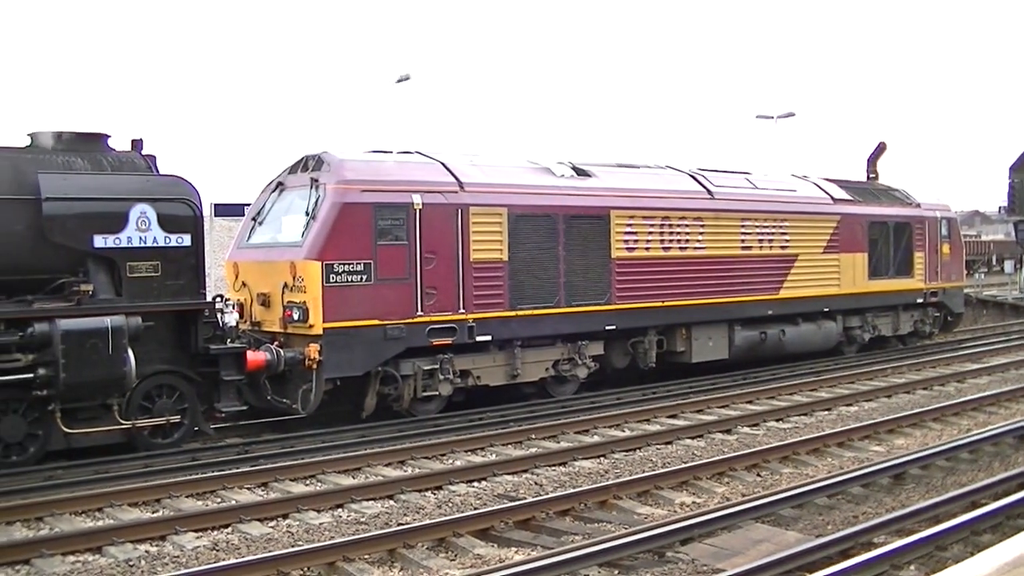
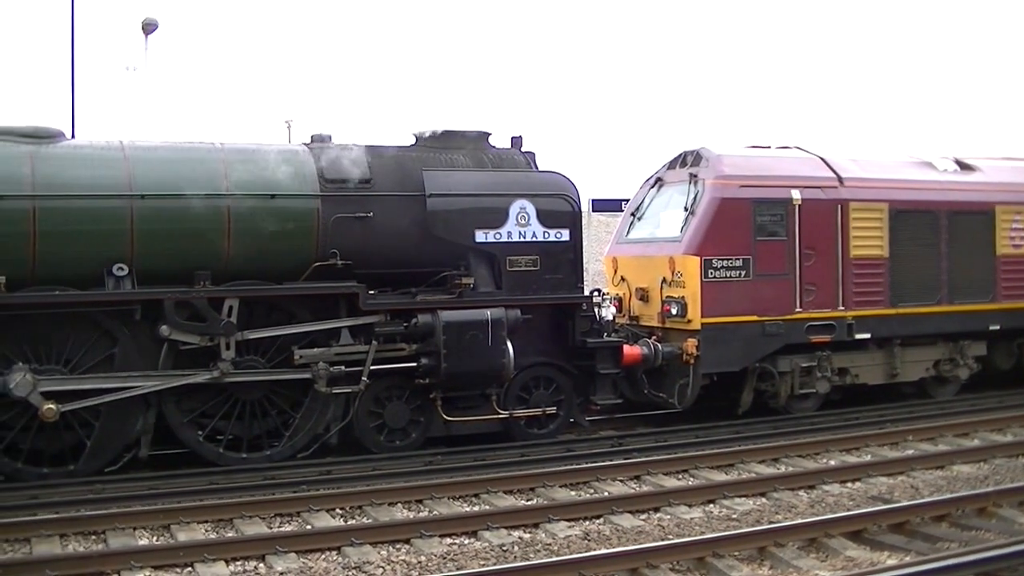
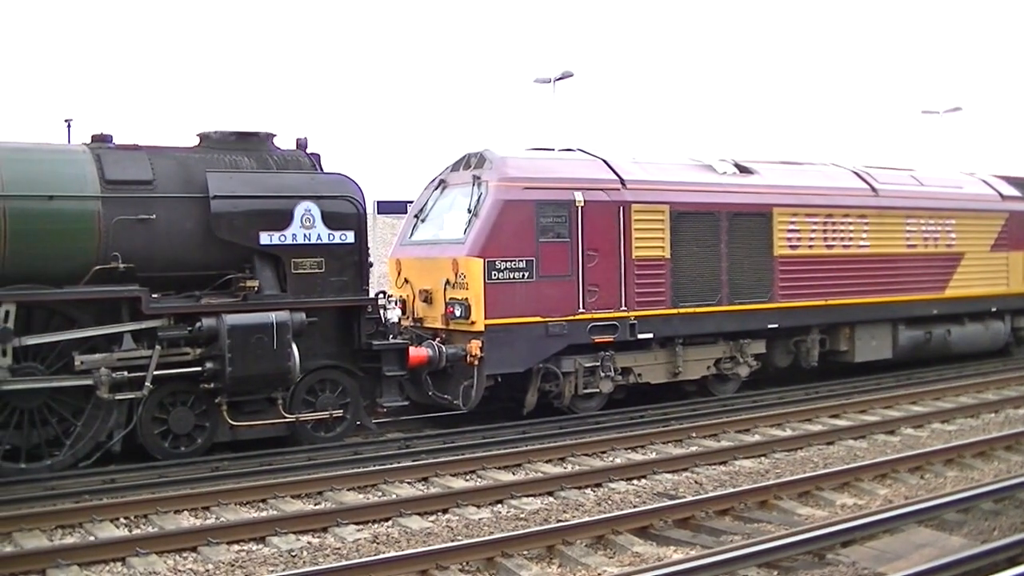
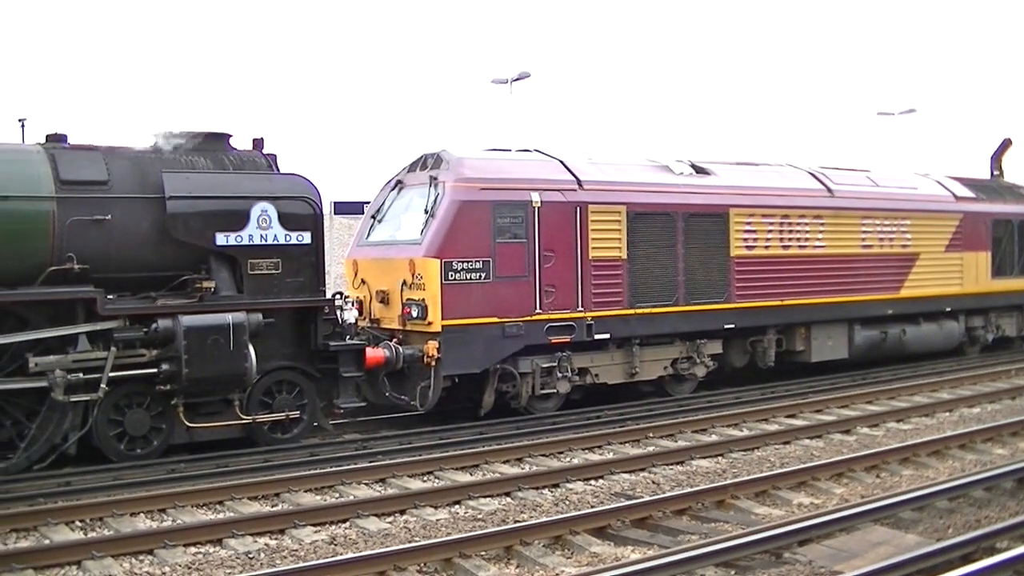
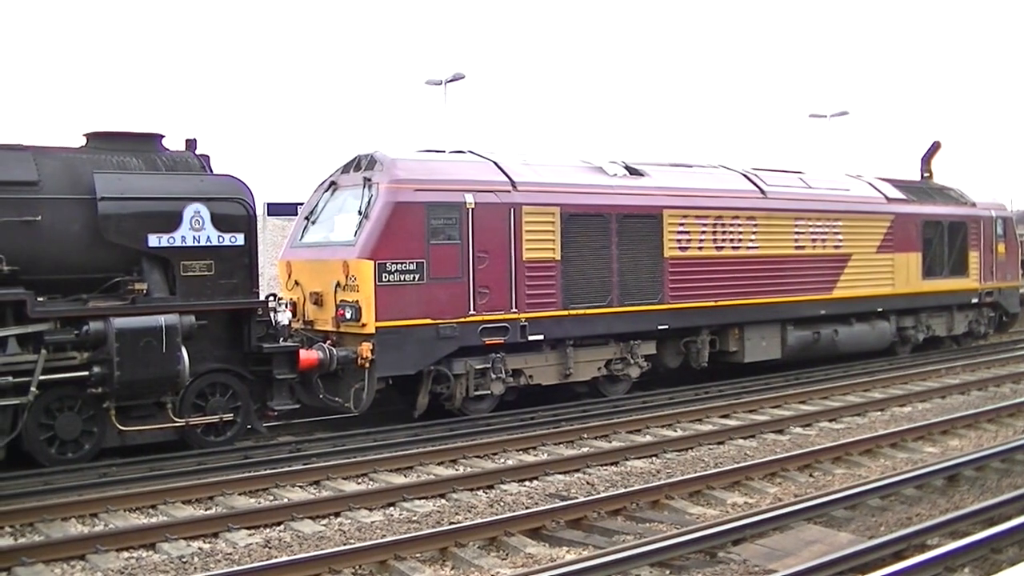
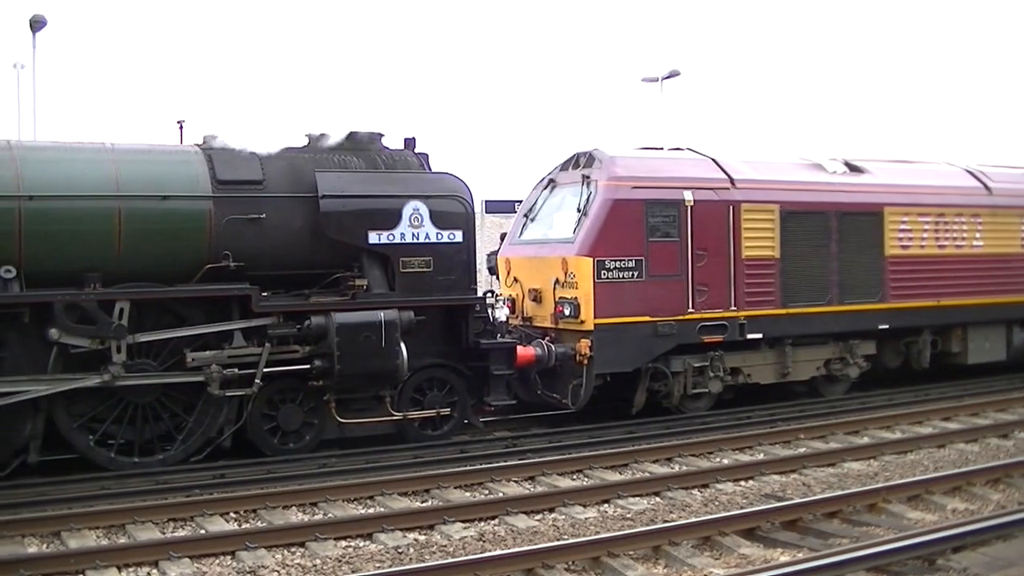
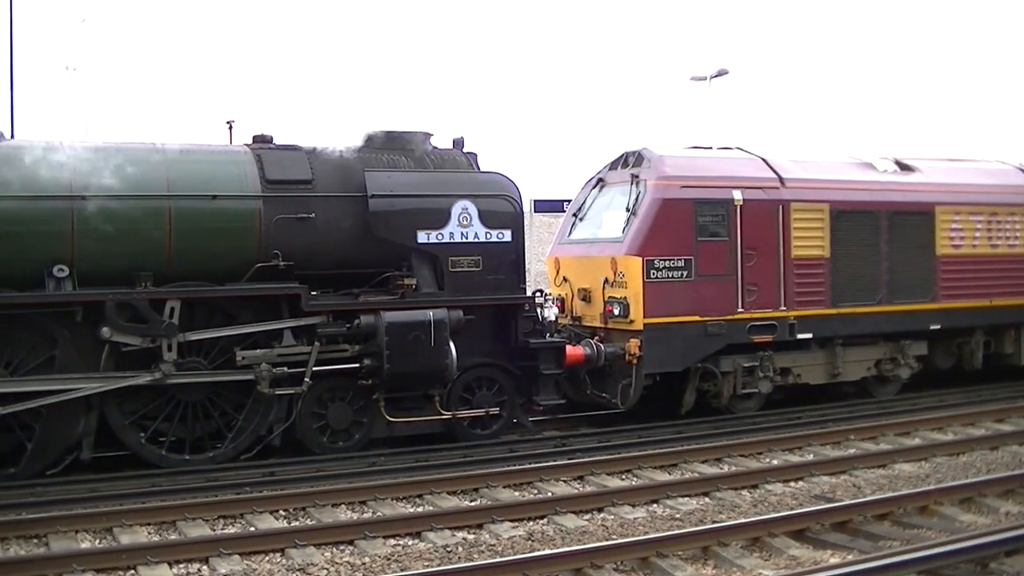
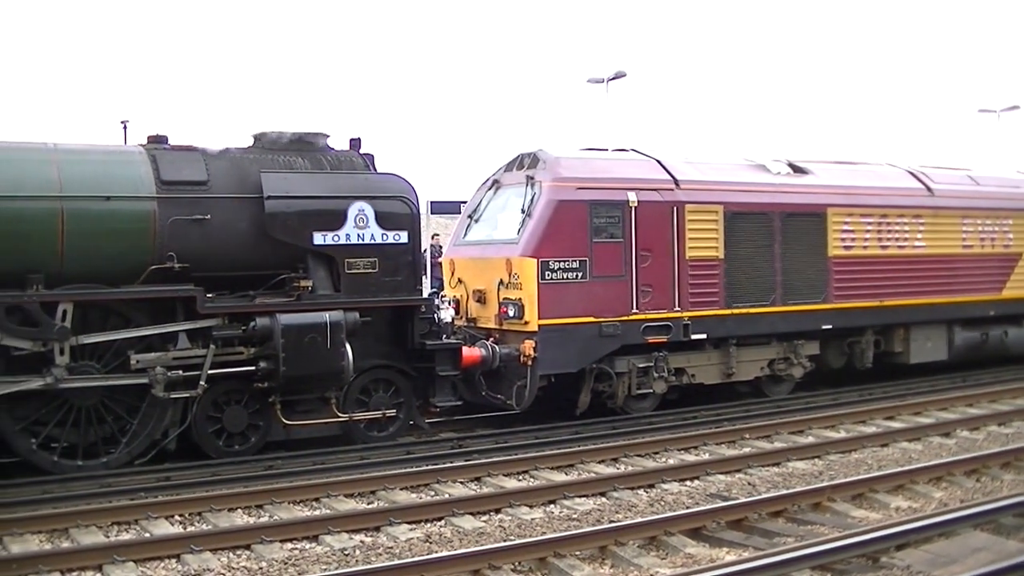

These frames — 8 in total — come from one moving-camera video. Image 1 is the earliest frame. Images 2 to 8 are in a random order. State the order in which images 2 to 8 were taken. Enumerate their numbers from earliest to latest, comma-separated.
5, 4, 3, 8, 6, 7, 2
